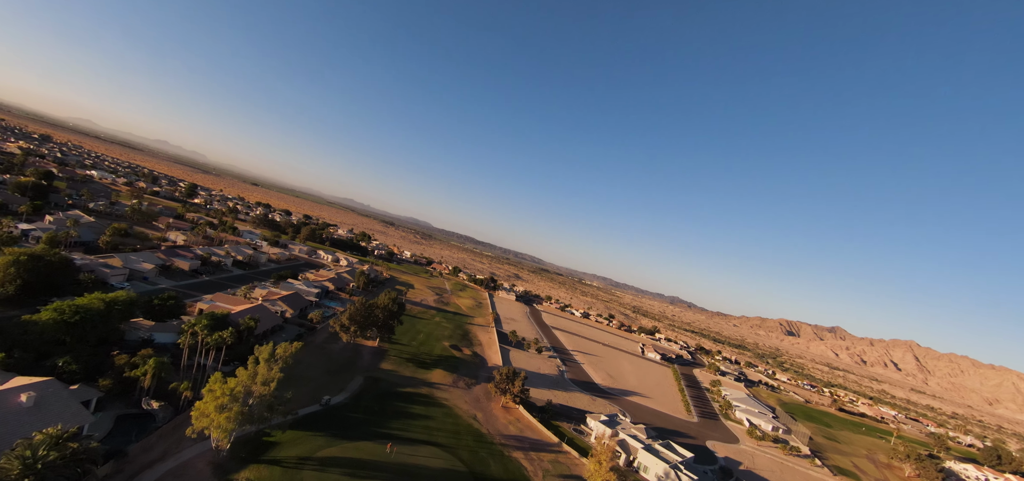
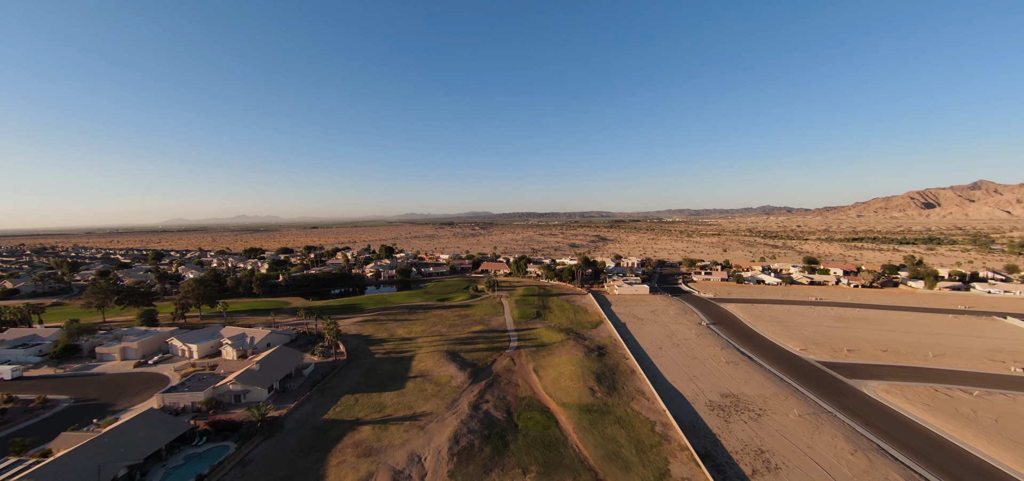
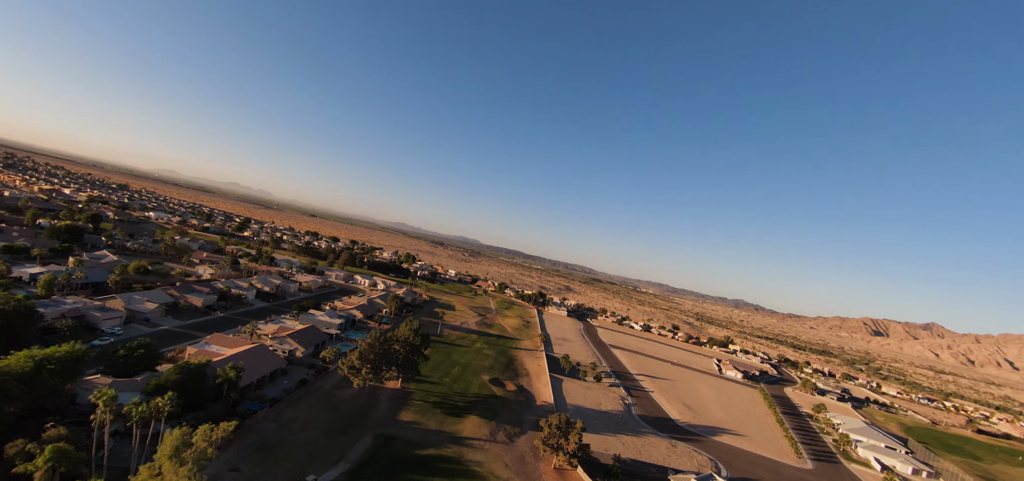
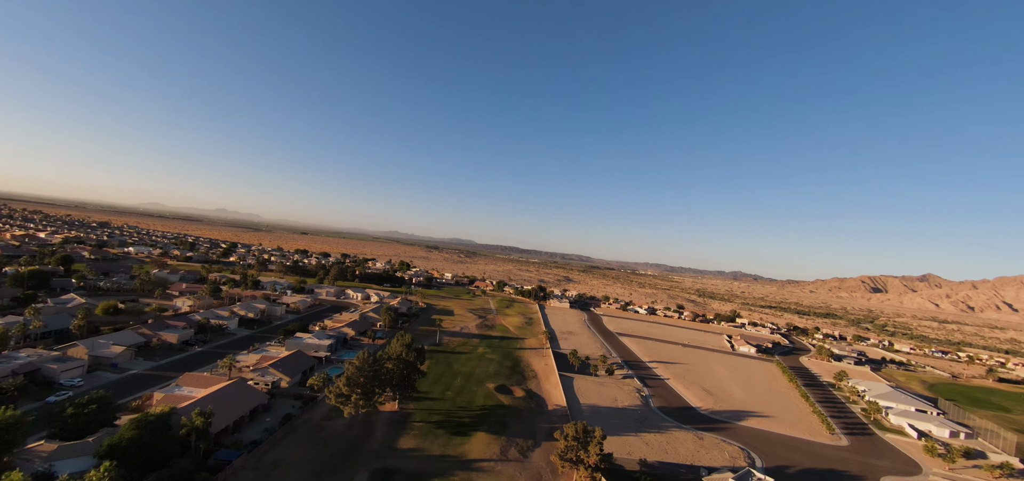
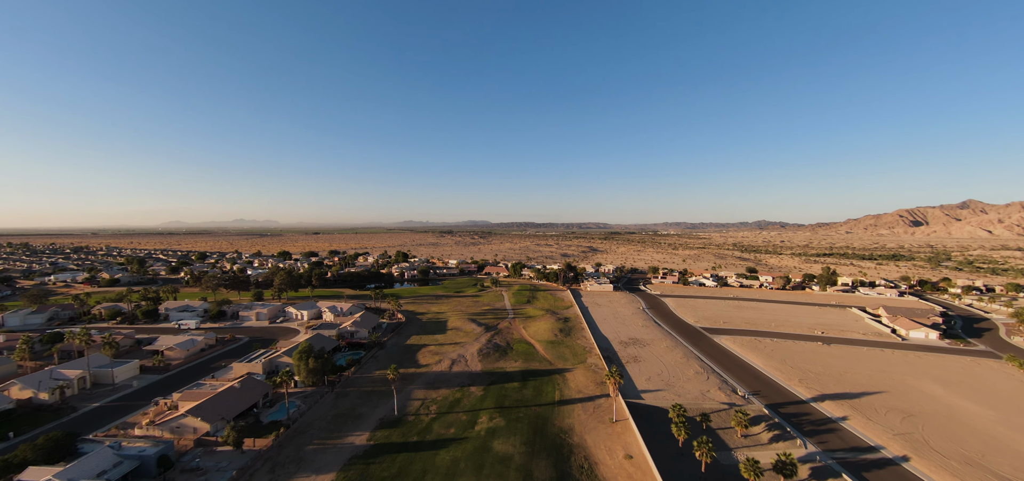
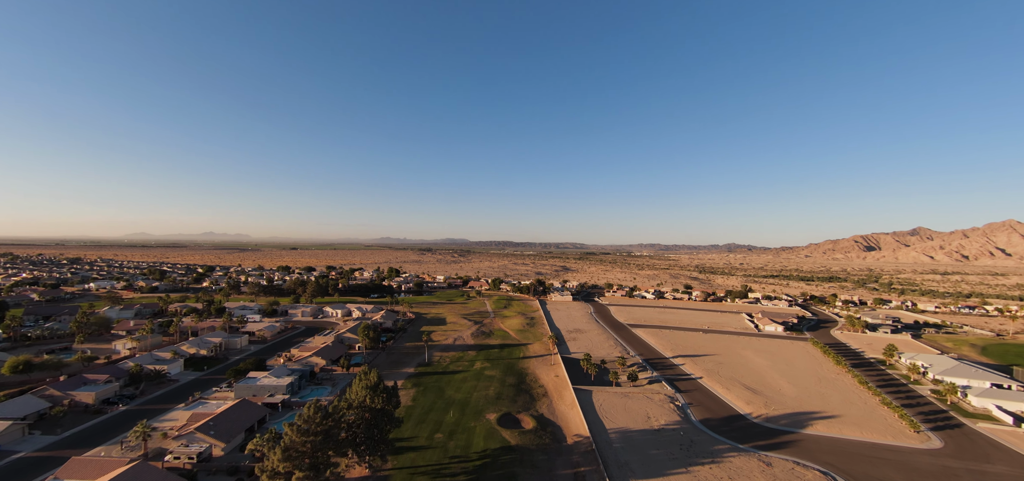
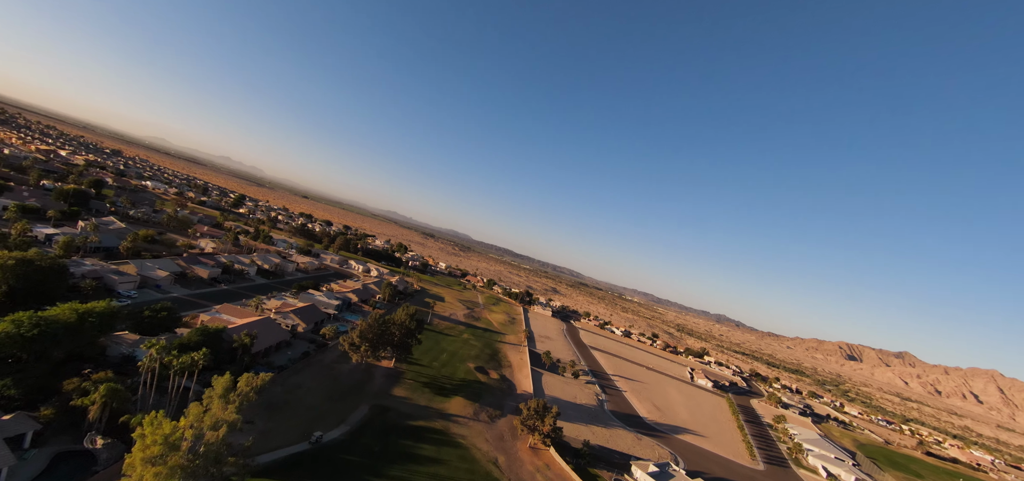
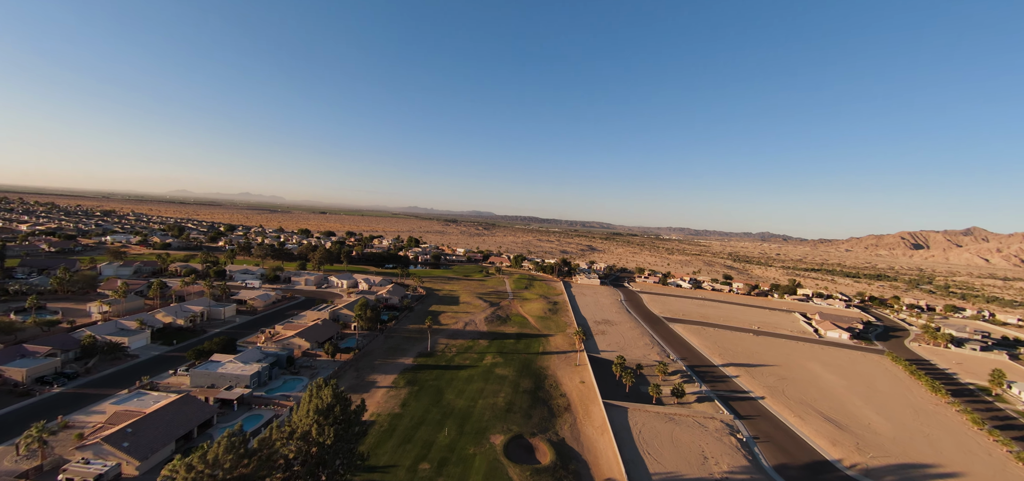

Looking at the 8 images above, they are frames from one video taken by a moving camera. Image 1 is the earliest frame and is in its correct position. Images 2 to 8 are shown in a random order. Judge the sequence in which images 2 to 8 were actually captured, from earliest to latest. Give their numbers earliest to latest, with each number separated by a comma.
7, 3, 4, 6, 8, 5, 2
